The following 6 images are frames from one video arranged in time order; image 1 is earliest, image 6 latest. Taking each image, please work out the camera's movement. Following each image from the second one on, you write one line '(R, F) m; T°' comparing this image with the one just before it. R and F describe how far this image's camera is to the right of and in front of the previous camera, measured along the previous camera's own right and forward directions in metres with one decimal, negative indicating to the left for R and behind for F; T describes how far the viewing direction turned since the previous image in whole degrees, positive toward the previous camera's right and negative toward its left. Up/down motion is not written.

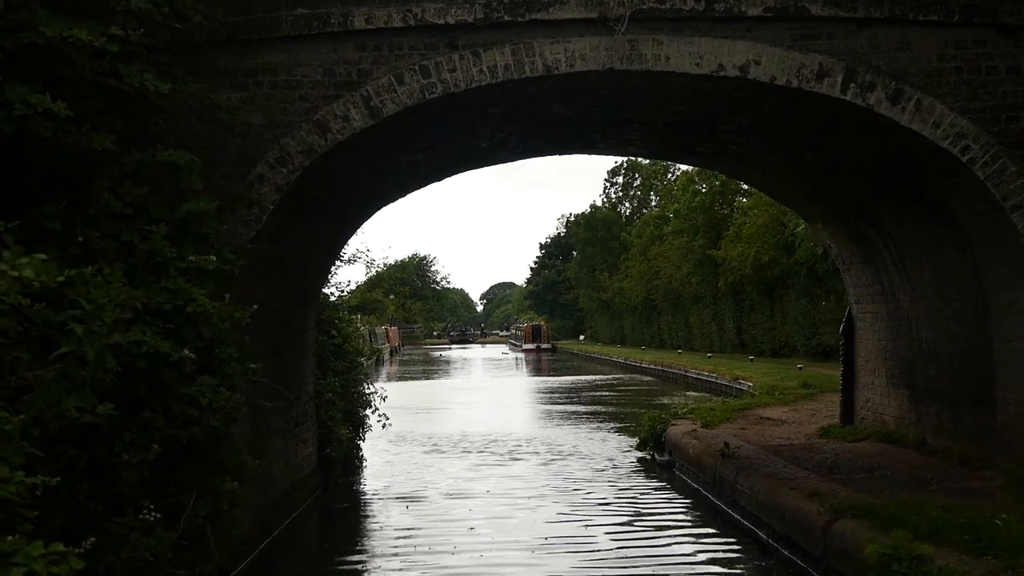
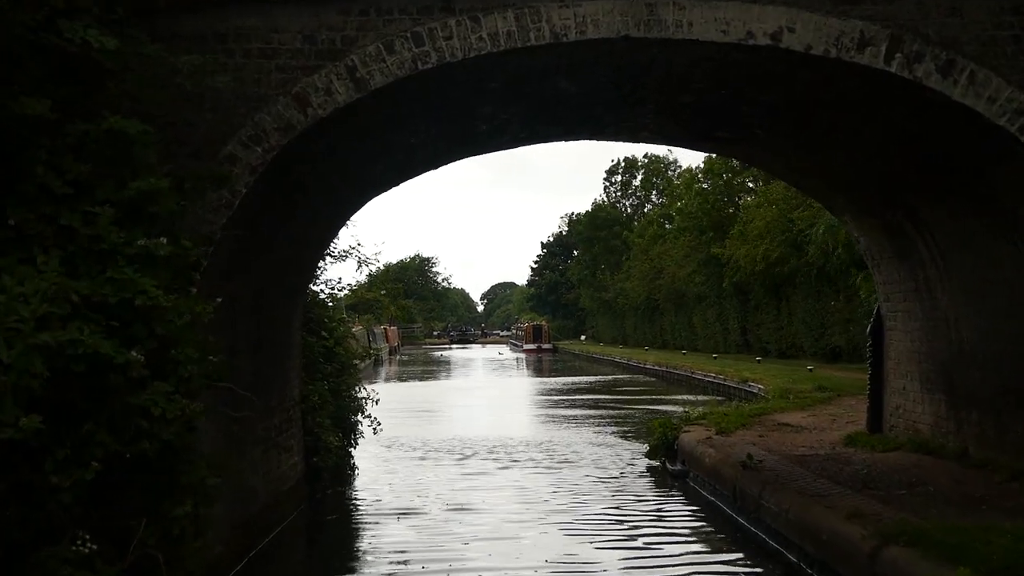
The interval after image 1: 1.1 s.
(0.0, +0.9) m; 0°
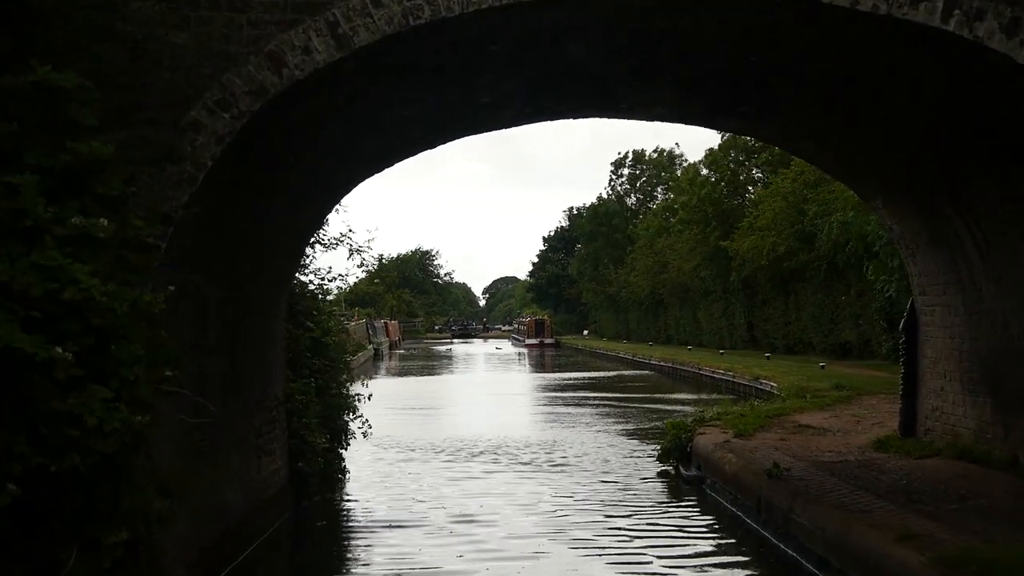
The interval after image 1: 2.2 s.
(0.0, +0.9) m; 0°
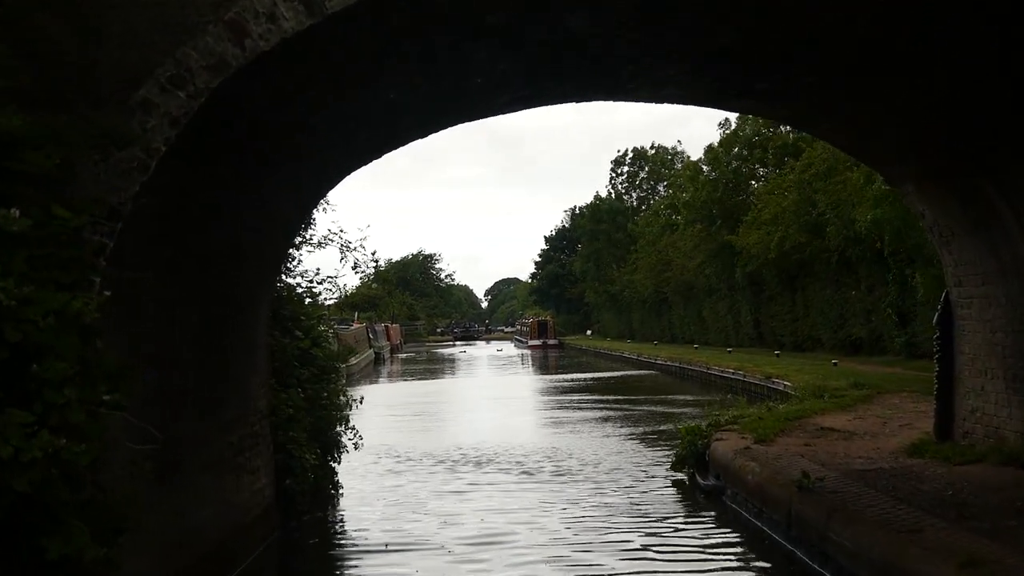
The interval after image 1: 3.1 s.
(0.0, +0.8) m; 0°
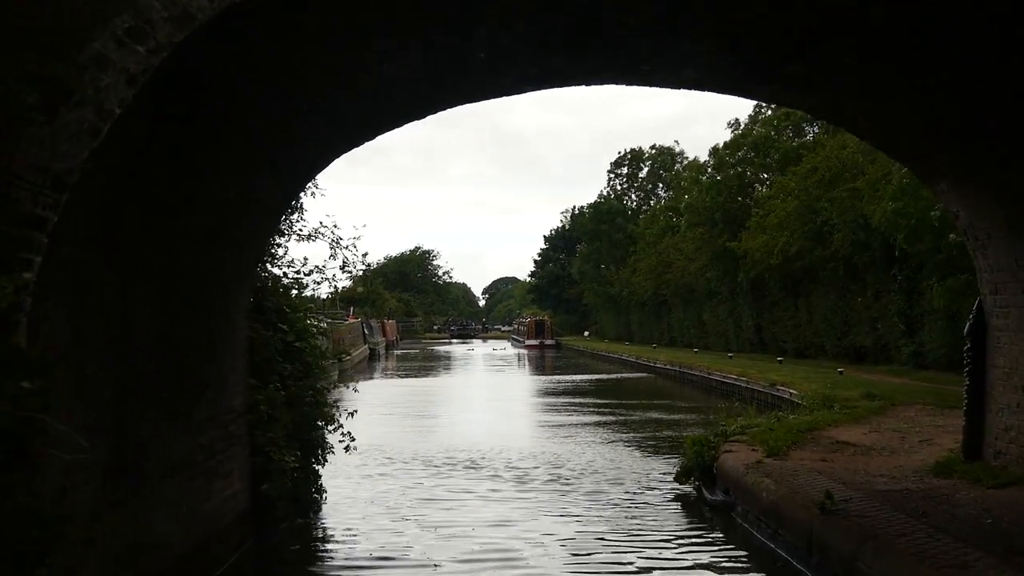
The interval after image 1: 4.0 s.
(0.0, +0.7) m; 0°
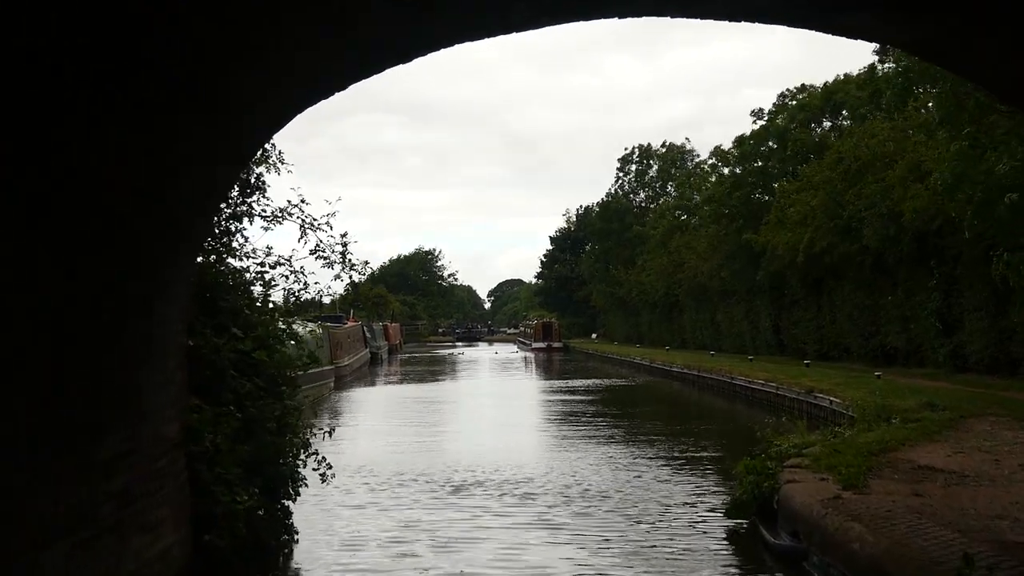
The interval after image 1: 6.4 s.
(-0.1, +1.9) m; 0°
